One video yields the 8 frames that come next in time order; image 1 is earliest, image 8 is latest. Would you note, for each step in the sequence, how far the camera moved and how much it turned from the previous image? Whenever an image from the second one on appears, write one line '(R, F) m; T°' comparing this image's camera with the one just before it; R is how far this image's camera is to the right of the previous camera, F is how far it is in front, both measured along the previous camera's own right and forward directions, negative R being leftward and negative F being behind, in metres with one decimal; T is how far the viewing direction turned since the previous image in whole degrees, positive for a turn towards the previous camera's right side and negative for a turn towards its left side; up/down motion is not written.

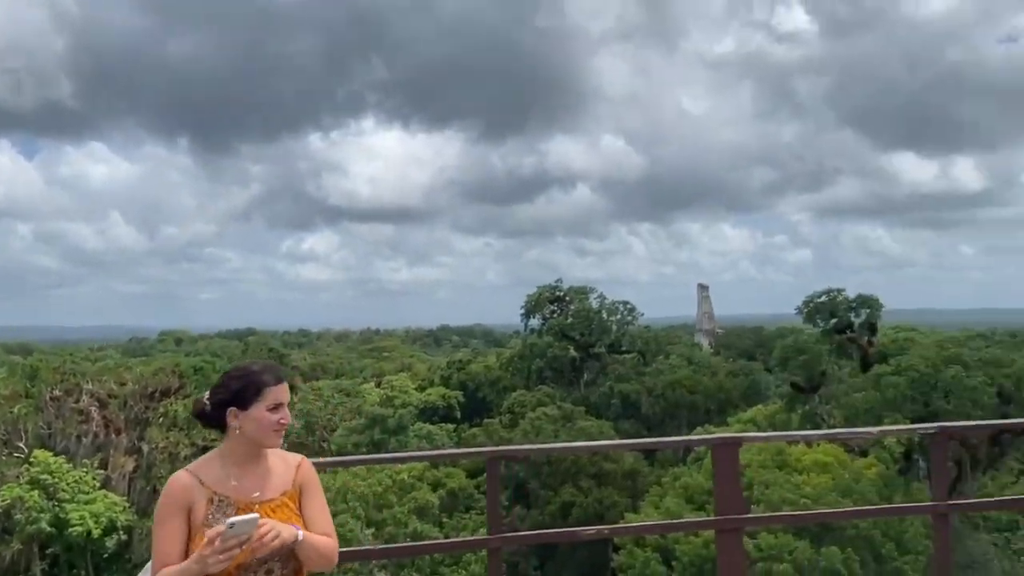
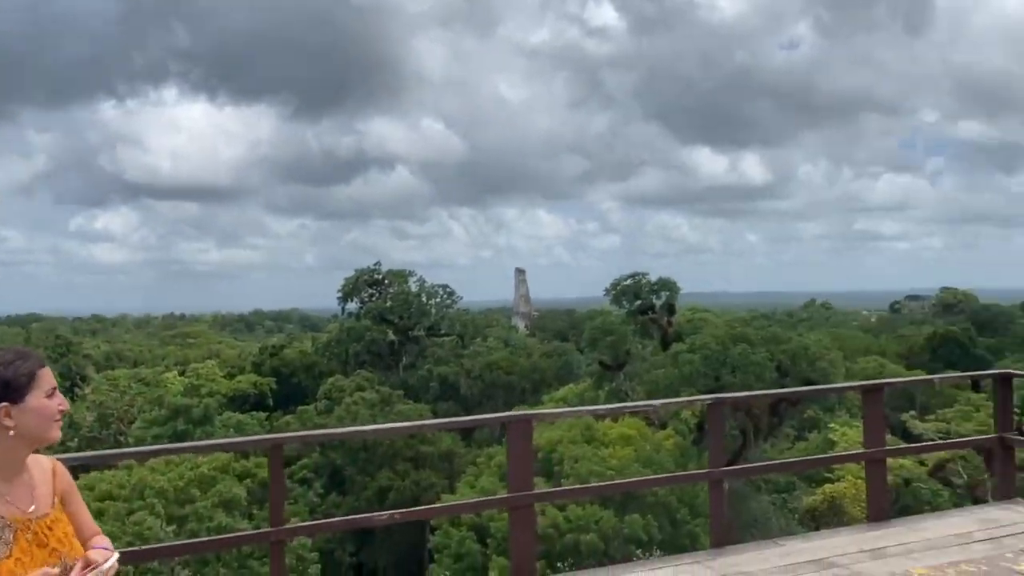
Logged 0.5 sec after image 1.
(+0.1, 0.0) m; +12°
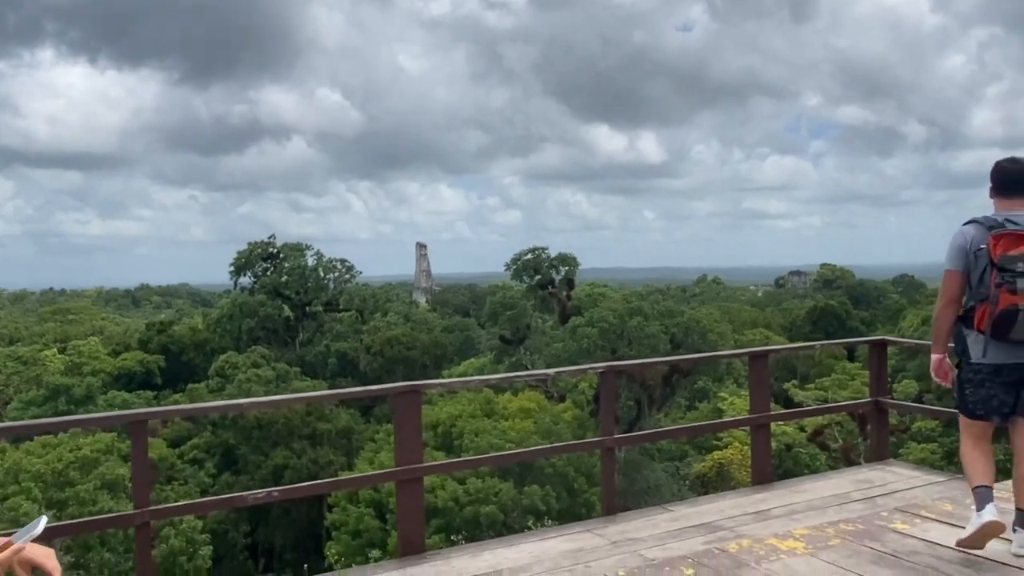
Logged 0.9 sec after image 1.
(0.0, +0.1) m; +7°
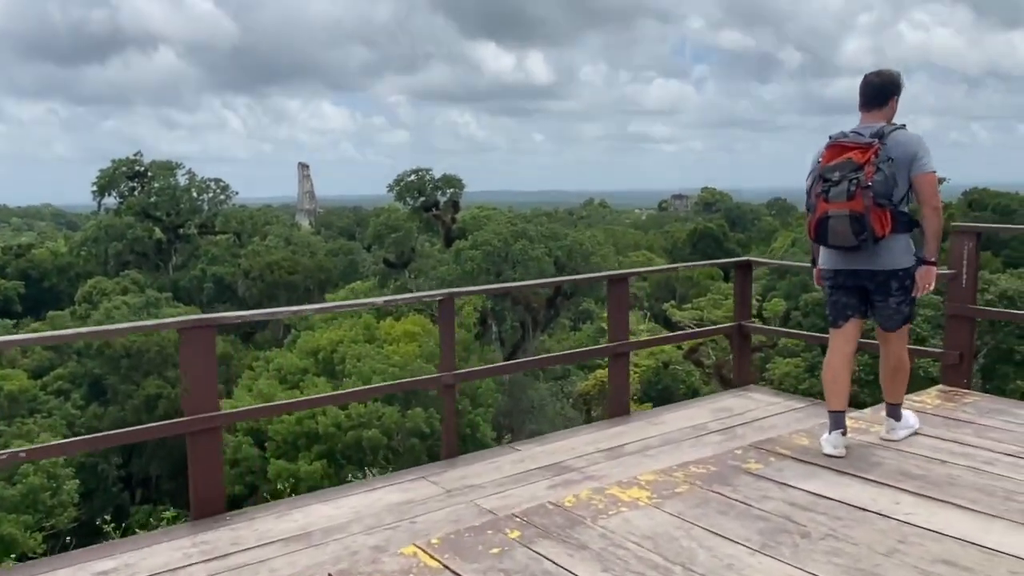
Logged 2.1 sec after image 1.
(+0.2, +0.4) m; +7°
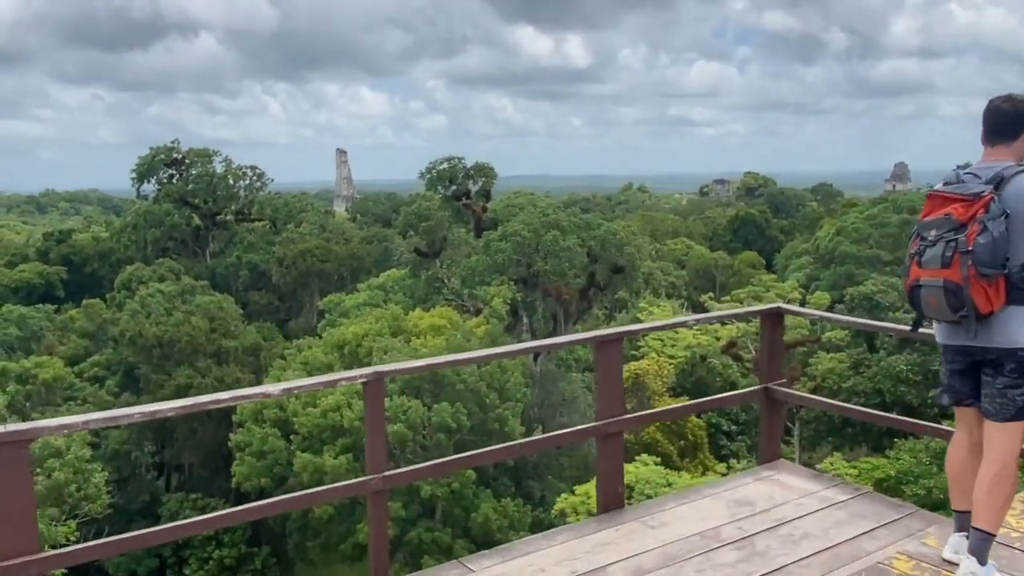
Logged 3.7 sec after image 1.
(+0.2, +0.7) m; -3°
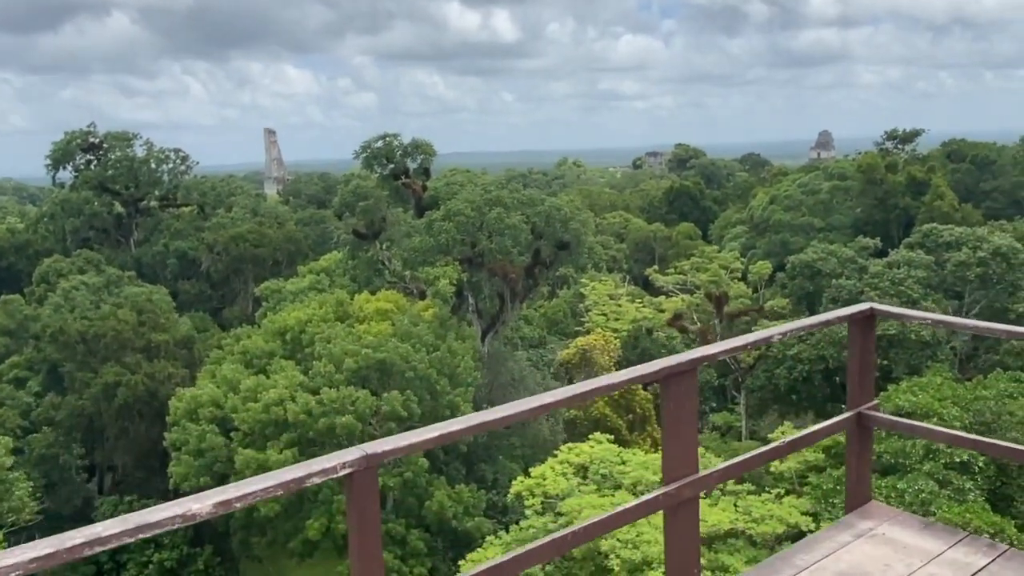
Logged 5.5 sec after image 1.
(-0.3, +0.8) m; +4°
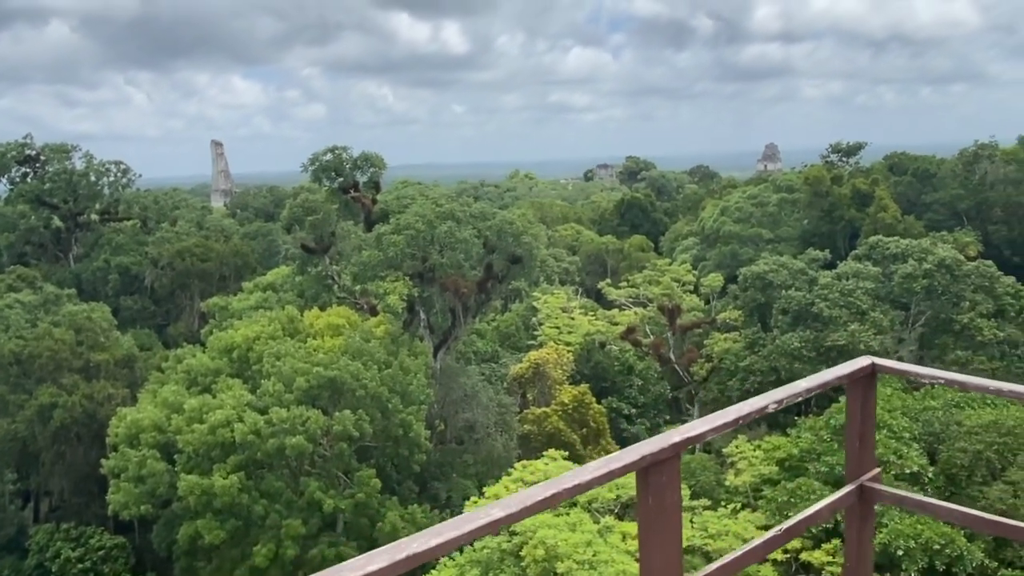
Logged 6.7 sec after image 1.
(0.0, +0.4) m; +3°
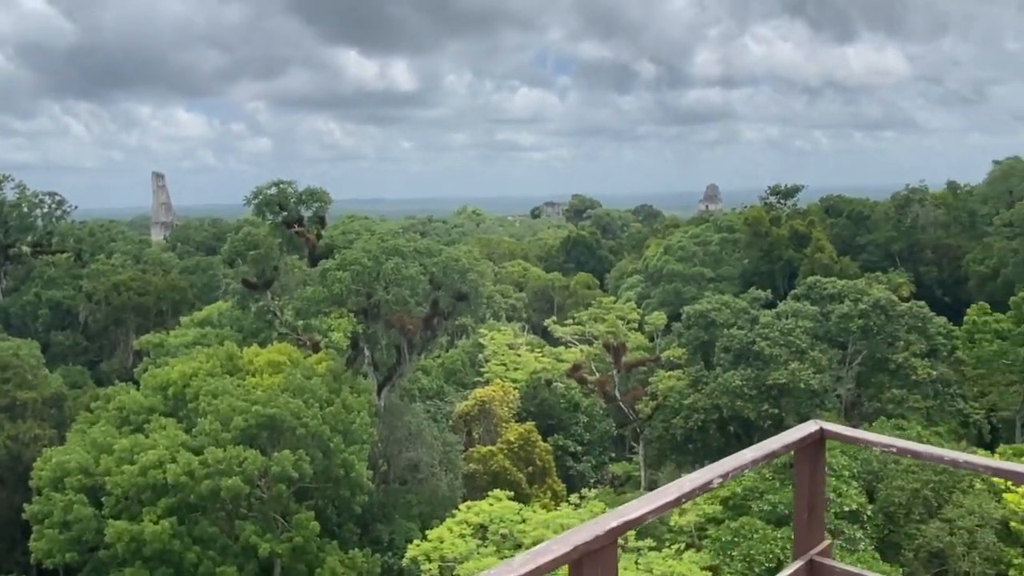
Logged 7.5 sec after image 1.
(0.0, +0.1) m; +4°
